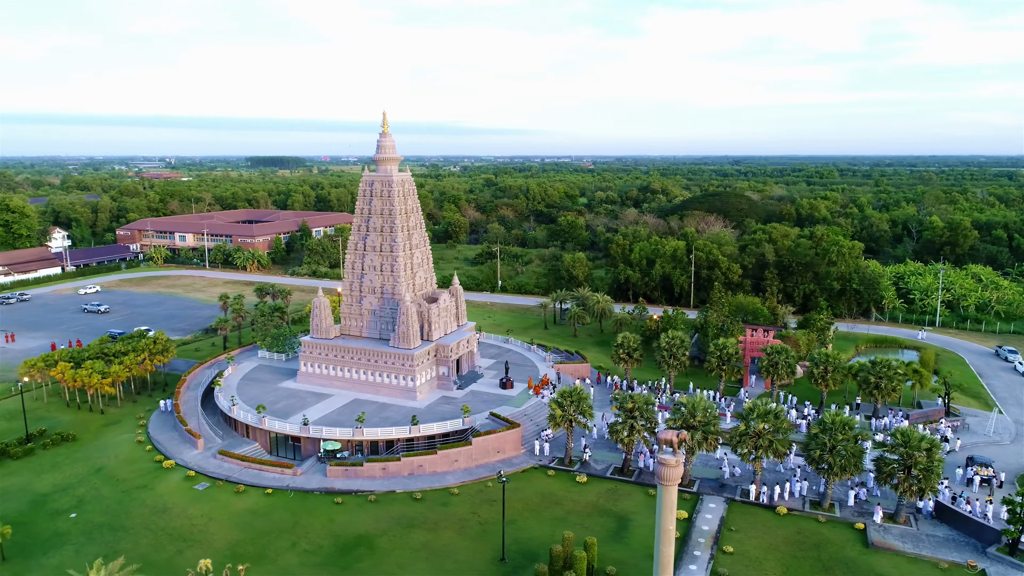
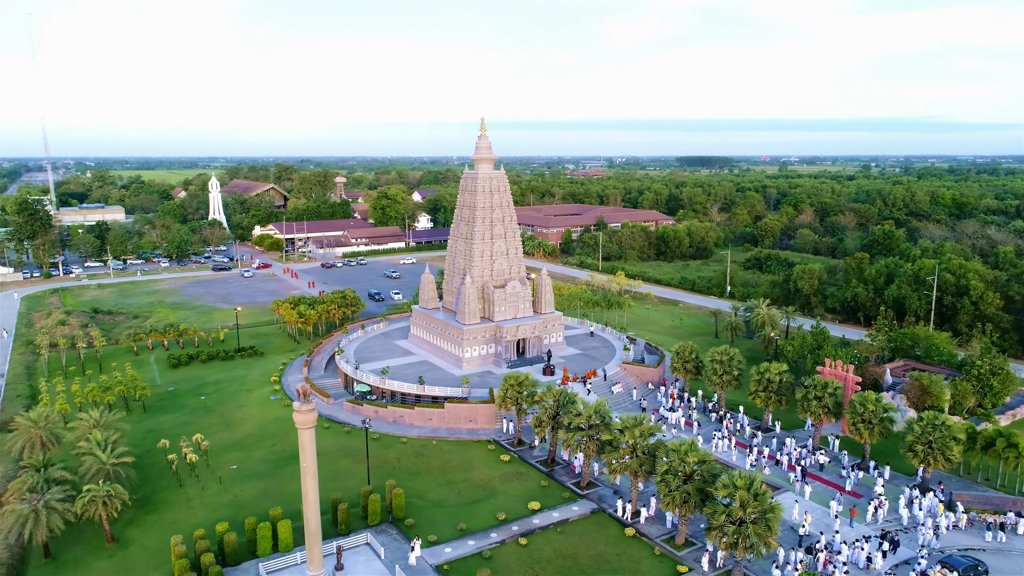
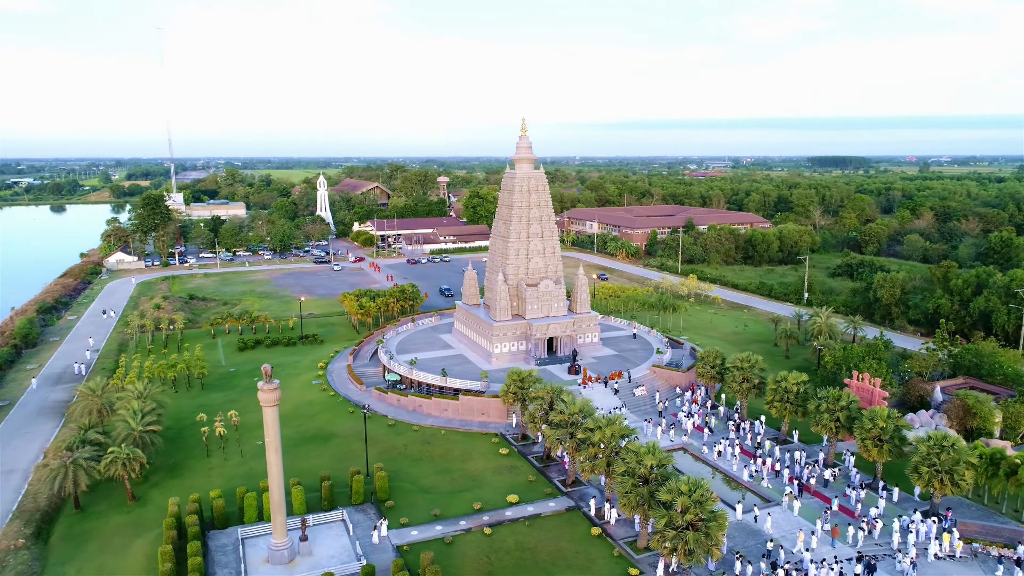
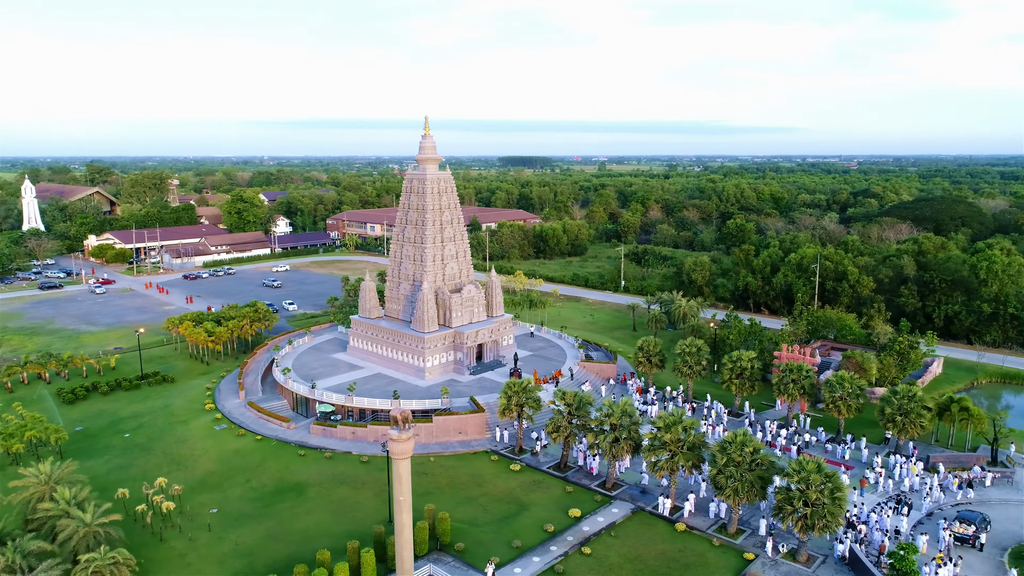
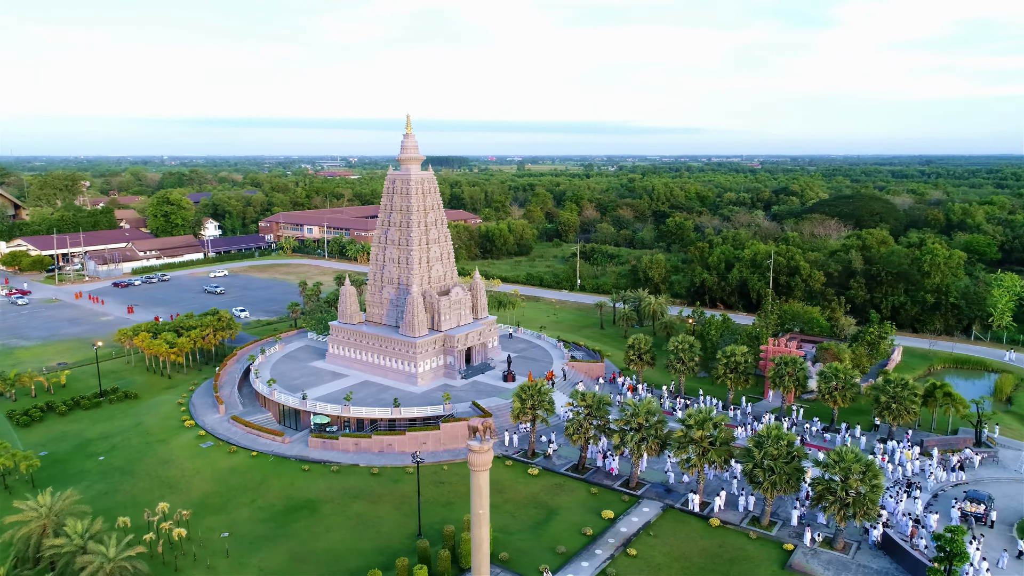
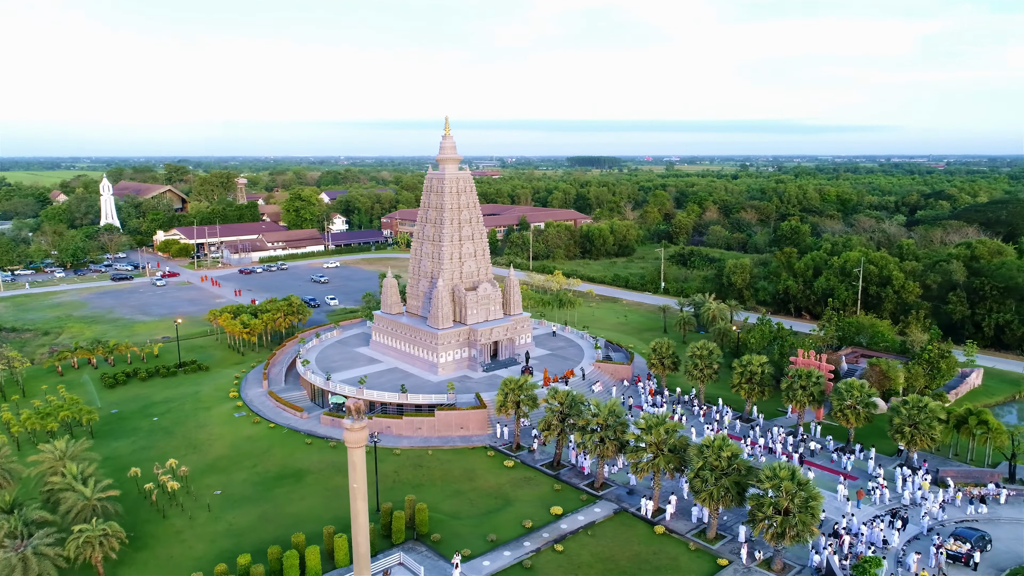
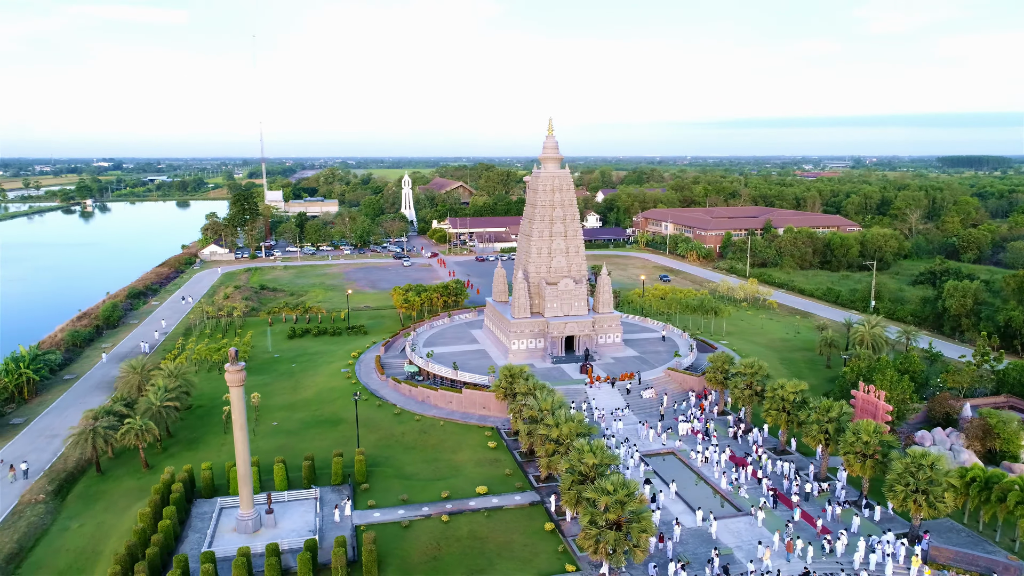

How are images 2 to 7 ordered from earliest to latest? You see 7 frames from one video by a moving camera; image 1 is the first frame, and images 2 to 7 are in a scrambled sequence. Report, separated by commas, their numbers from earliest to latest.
5, 4, 6, 2, 3, 7
